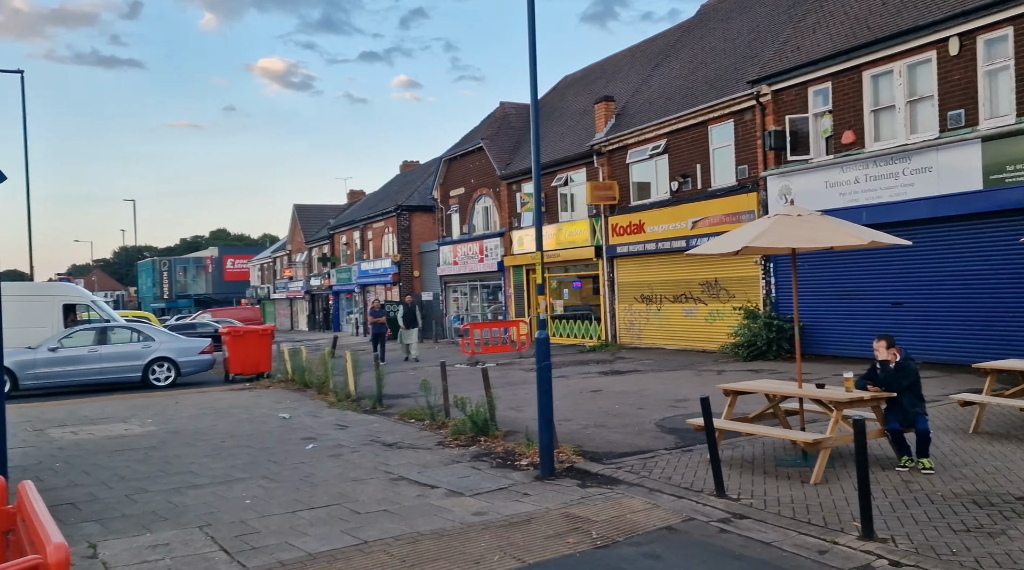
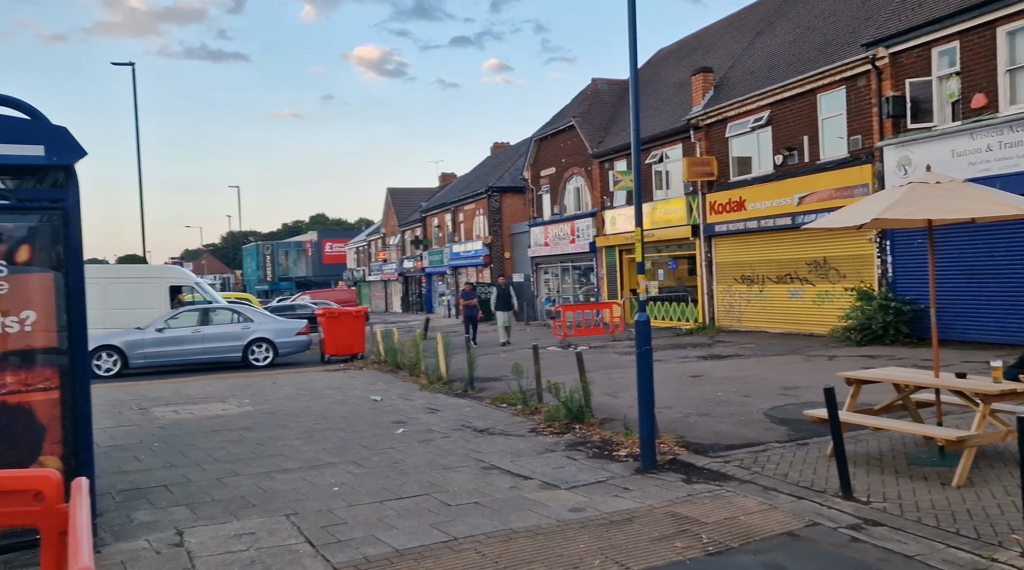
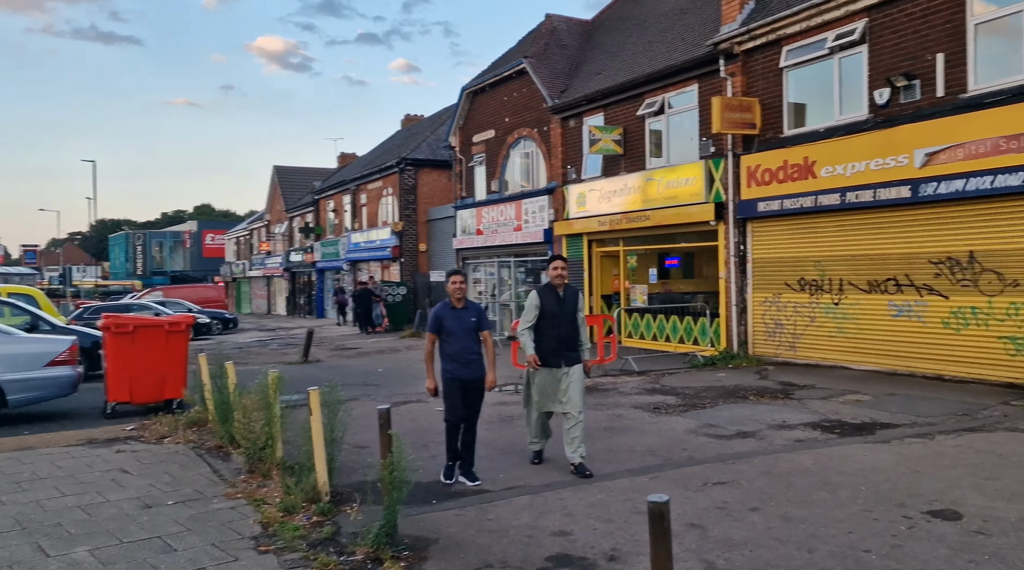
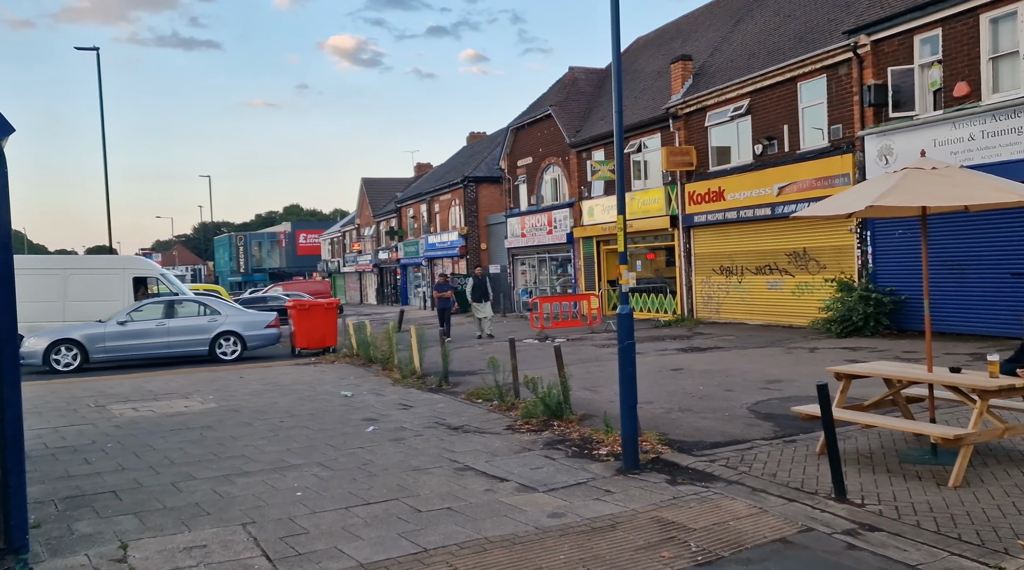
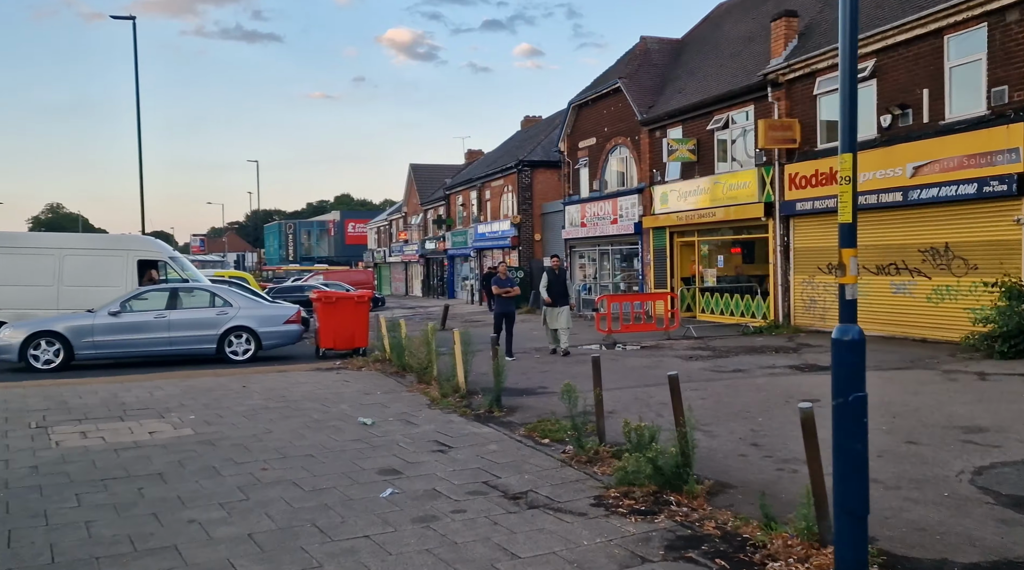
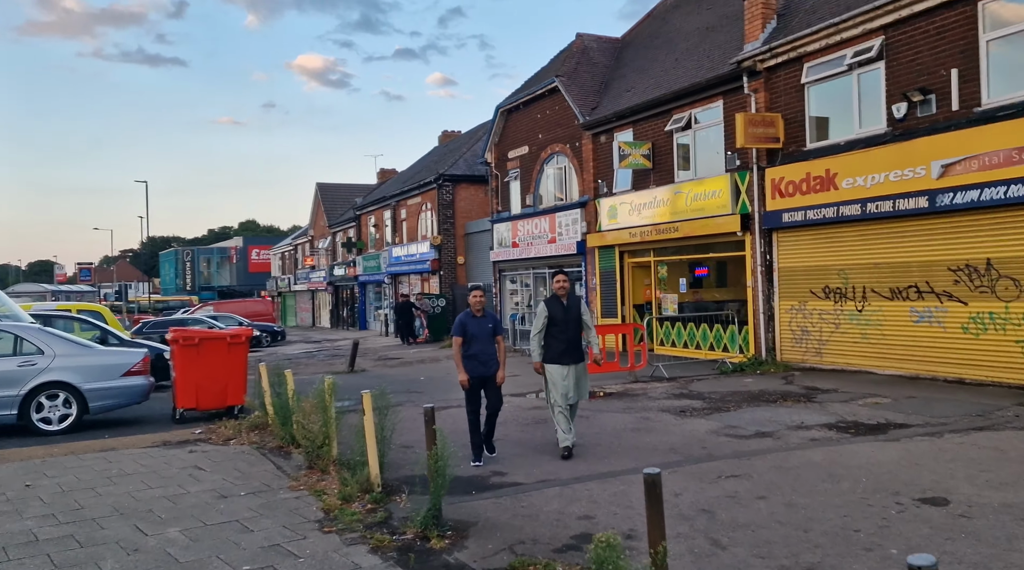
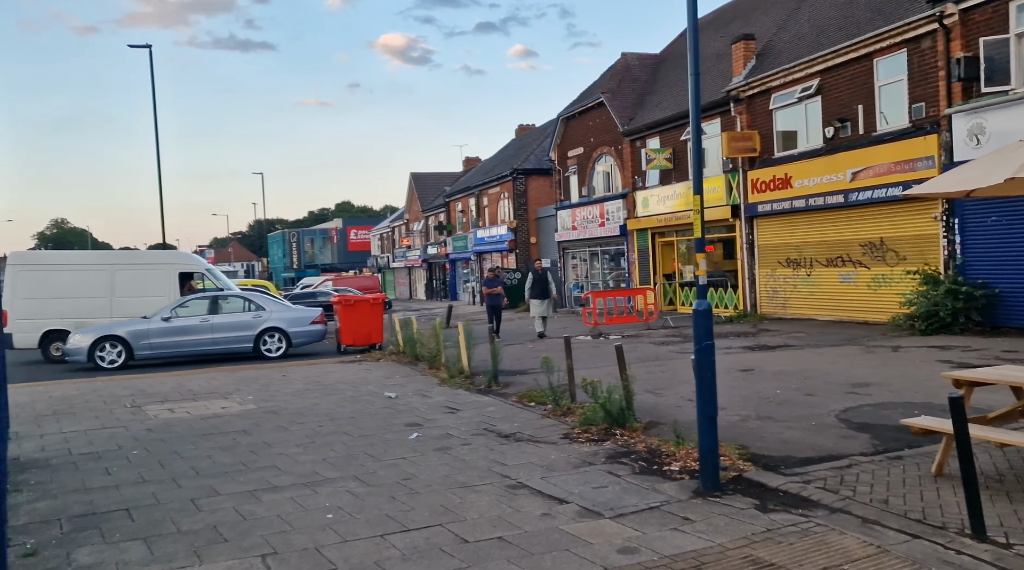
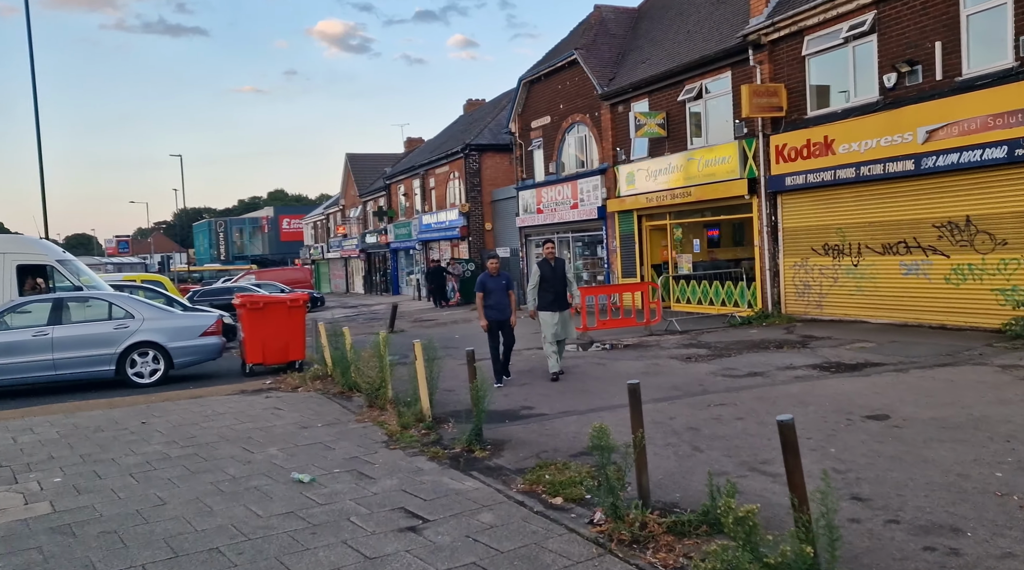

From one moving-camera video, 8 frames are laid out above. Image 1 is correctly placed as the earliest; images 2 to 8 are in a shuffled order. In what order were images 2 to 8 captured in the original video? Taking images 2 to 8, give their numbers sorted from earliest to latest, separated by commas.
2, 4, 7, 5, 8, 6, 3
